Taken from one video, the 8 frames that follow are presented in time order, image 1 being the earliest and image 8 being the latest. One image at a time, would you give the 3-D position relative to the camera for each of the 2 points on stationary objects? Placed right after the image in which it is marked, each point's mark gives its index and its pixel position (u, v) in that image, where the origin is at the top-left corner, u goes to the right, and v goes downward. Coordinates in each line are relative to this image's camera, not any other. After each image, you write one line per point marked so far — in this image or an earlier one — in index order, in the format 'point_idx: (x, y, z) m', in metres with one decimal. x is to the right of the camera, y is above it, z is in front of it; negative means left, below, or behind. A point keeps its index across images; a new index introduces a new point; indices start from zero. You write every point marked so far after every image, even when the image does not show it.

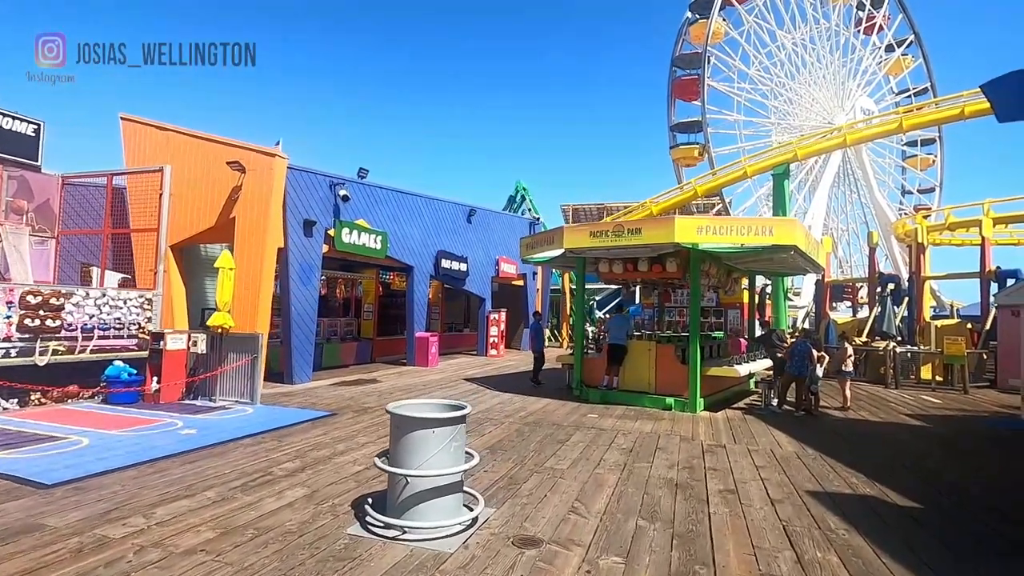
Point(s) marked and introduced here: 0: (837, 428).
0: (+5.3, -2.3, +8.6) m
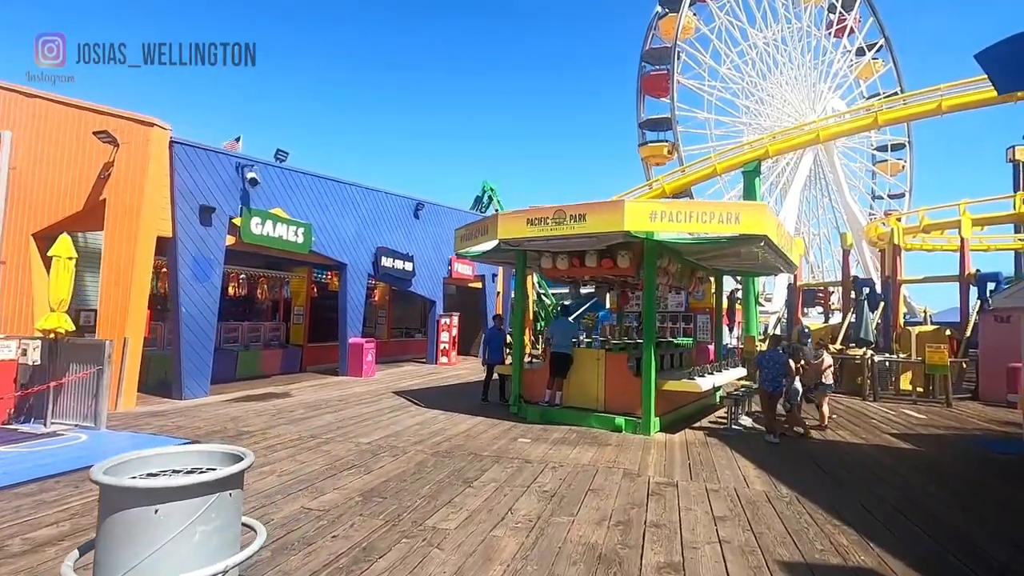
0: (+4.1, -2.3, +7.2) m
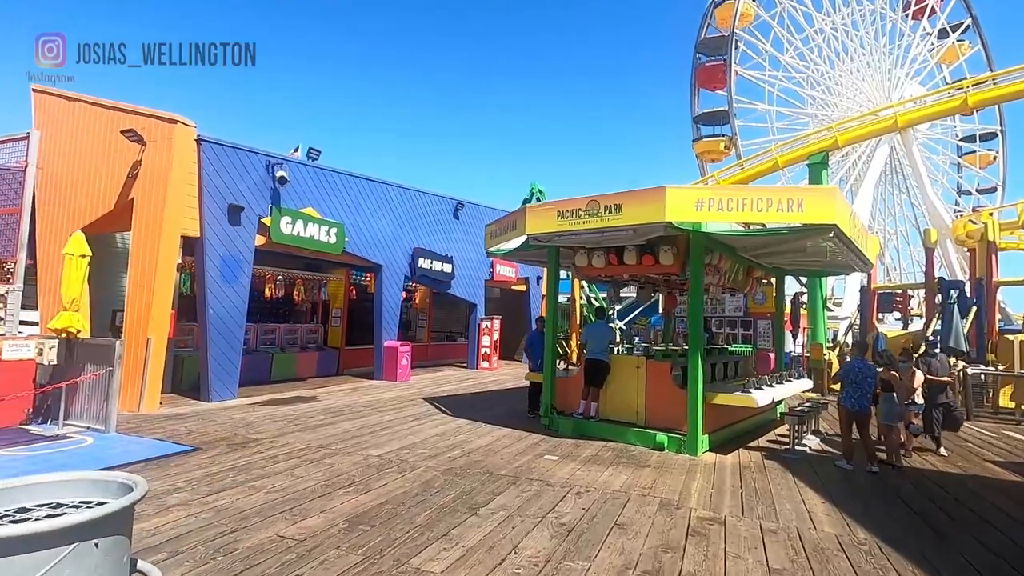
0: (+4.4, -2.2, +6.0) m
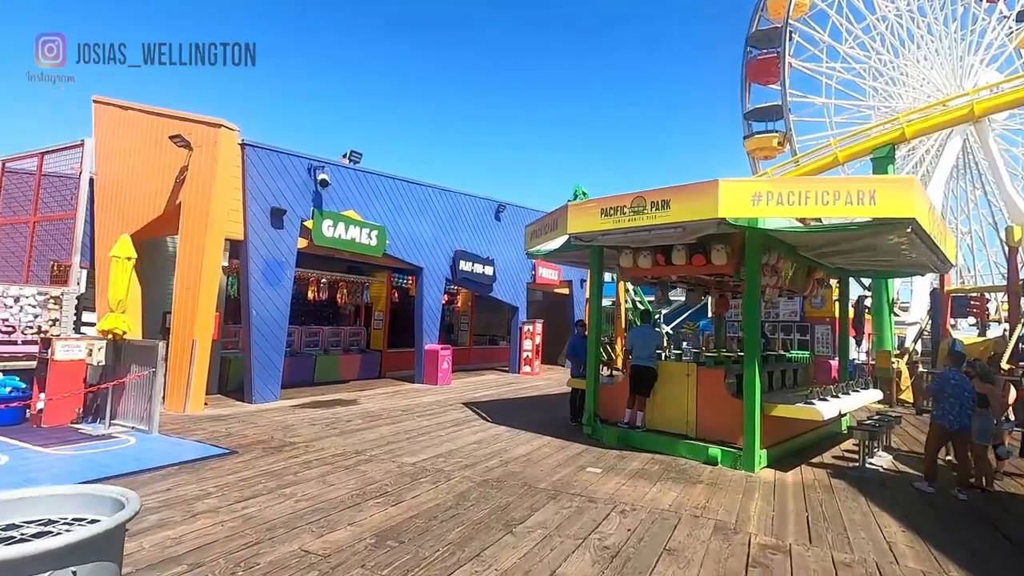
0: (+4.8, -2.3, +5.3) m
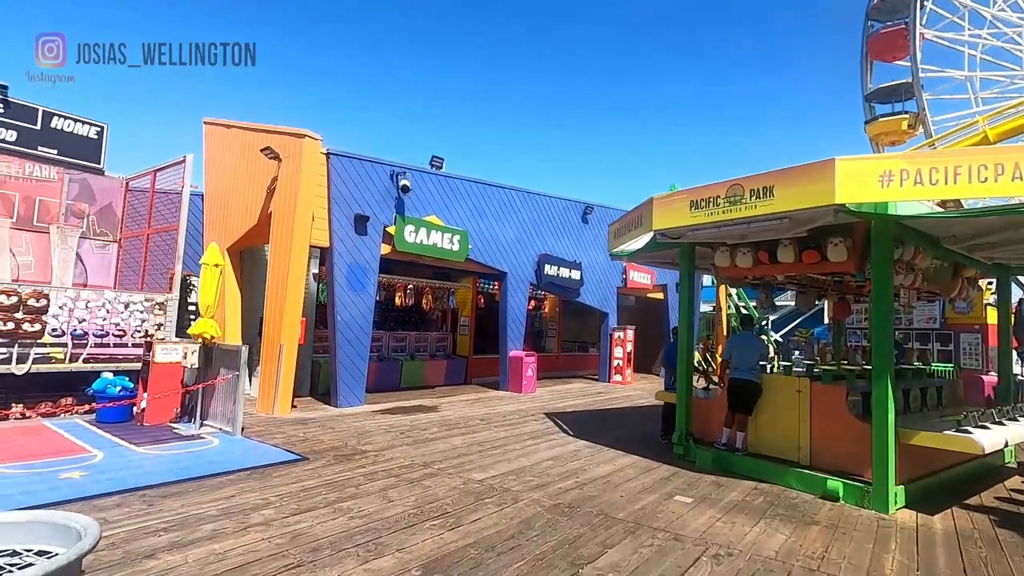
0: (+5.3, -2.2, +3.8) m
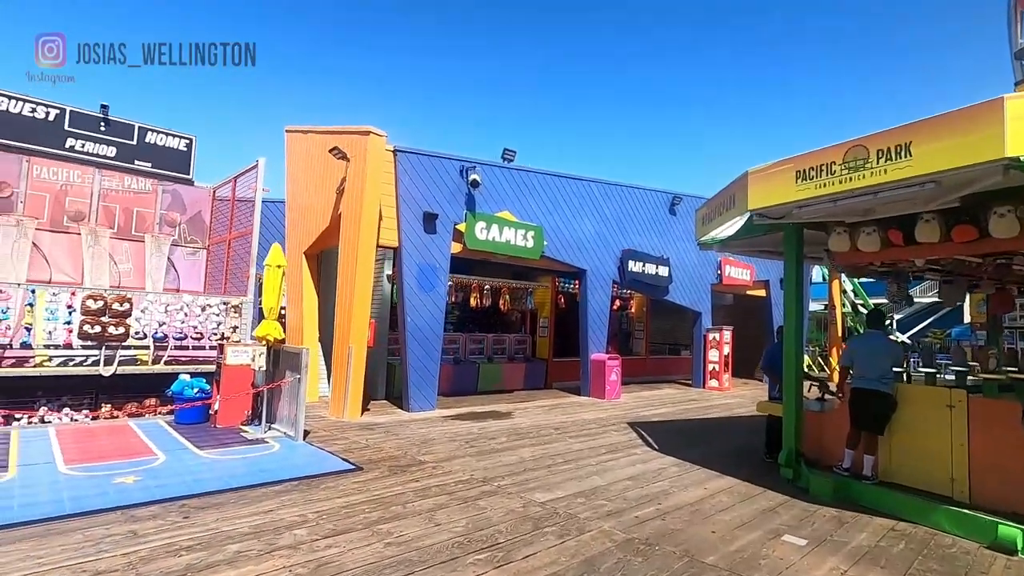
0: (+5.6, -2.1, +2.1) m
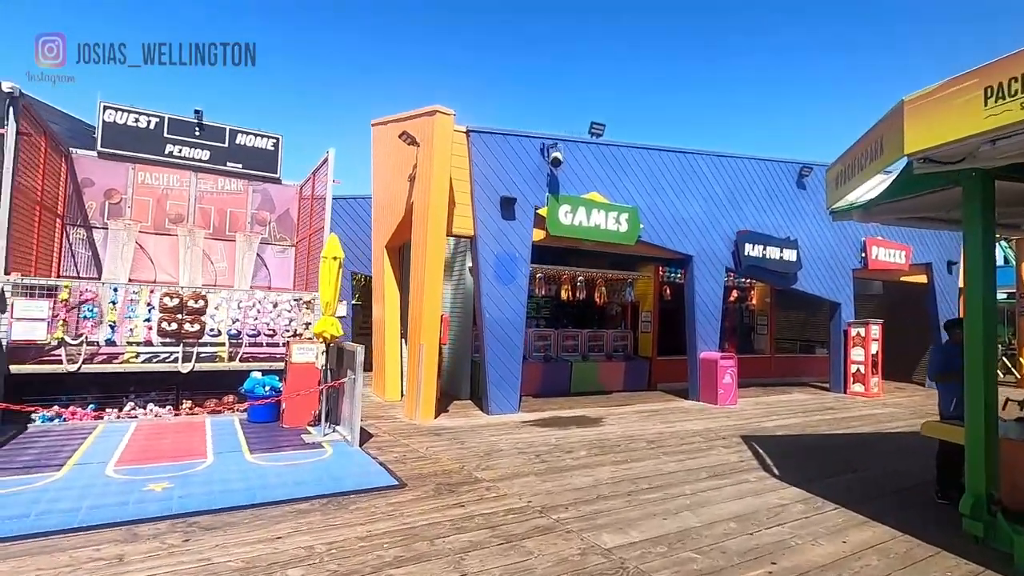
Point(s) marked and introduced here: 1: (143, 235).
0: (+5.3, -1.8, -0.1) m
1: (-6.7, +1.0, +9.7) m
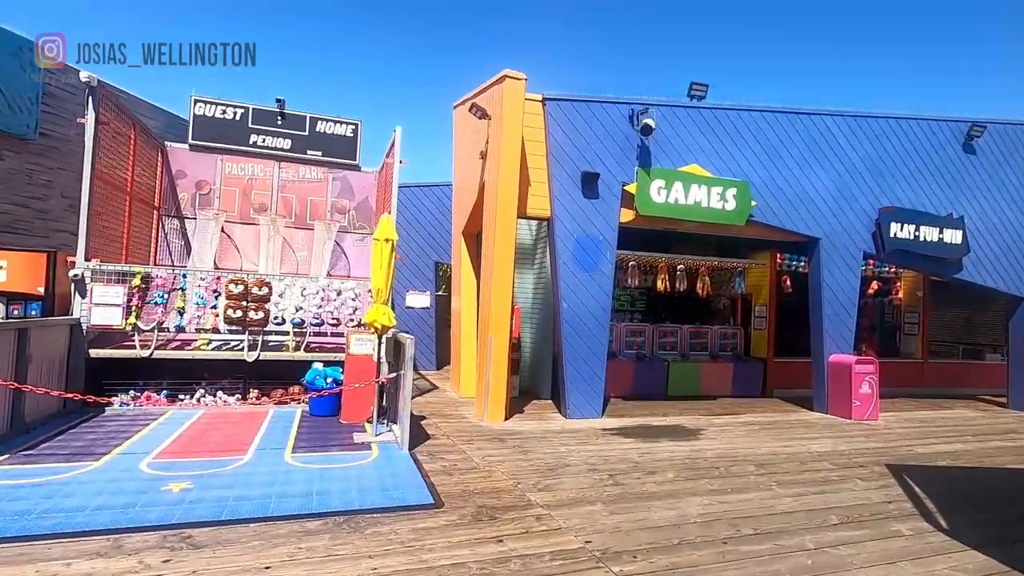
0: (+4.6, -1.8, -2.0) m
1: (-5.2, +1.2, +9.9) m
